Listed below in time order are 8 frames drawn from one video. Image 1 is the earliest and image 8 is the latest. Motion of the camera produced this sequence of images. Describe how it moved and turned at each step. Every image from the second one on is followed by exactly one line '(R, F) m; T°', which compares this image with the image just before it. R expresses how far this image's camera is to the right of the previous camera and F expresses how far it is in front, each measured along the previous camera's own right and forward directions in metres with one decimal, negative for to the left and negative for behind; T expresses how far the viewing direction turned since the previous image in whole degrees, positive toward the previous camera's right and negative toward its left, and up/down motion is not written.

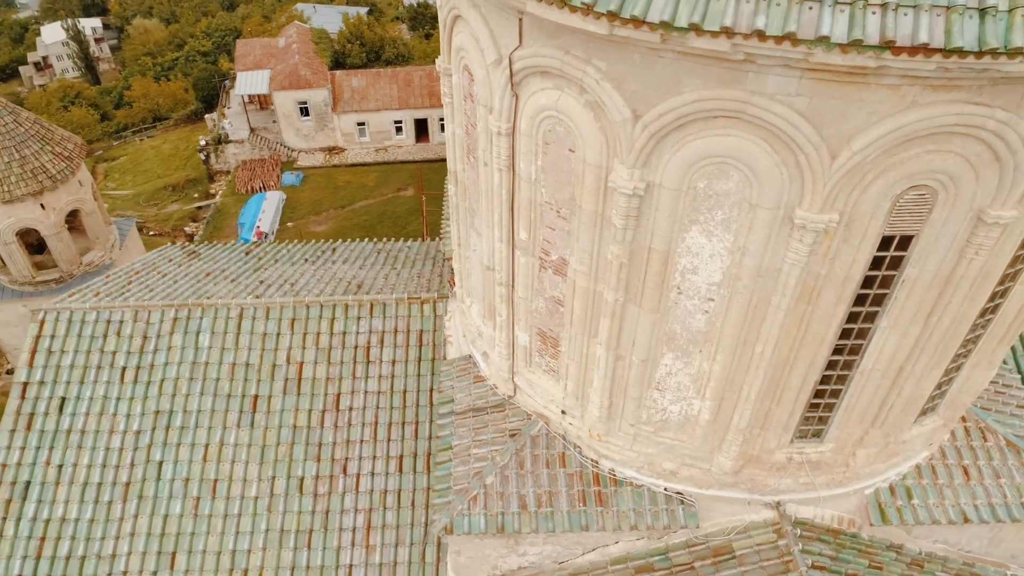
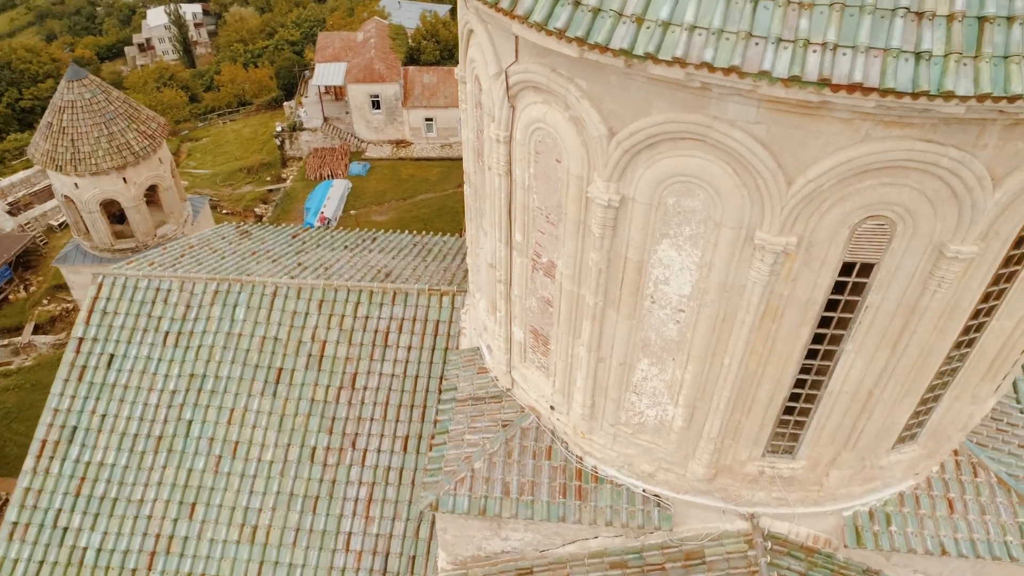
(+0.8, -0.4) m; -5°
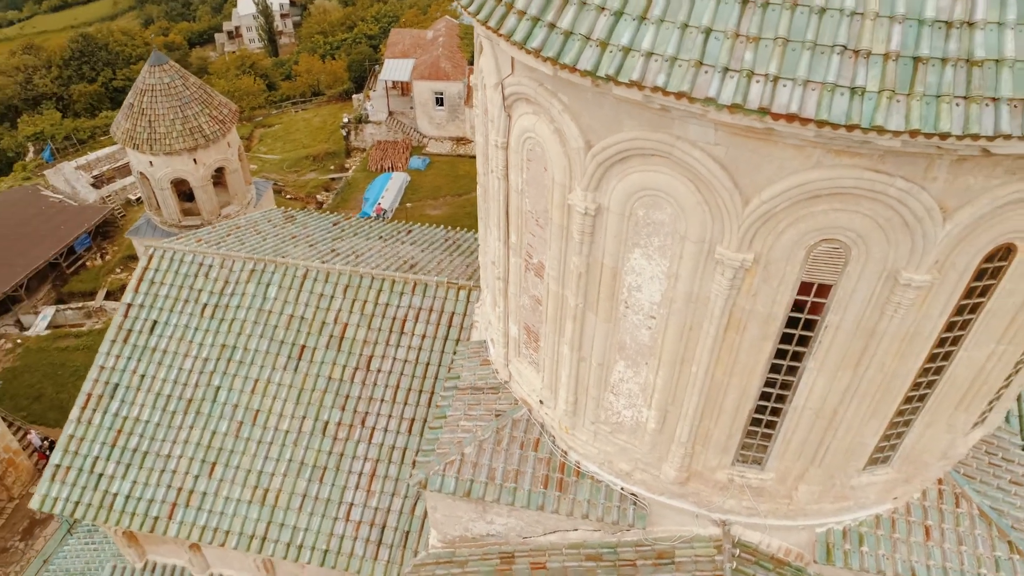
(+0.8, -0.5) m; -5°
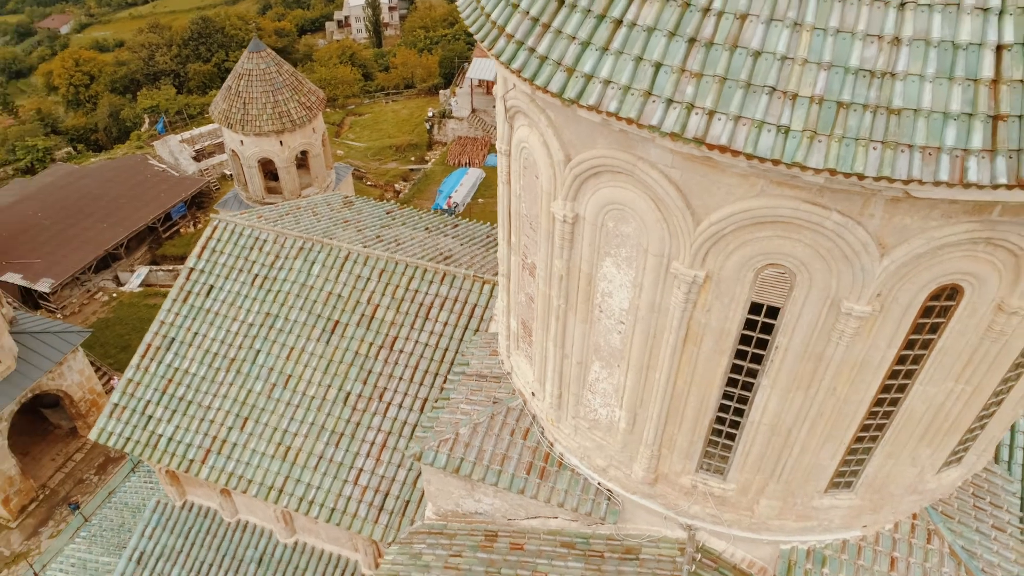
(+1.1, -0.6) m; -6°
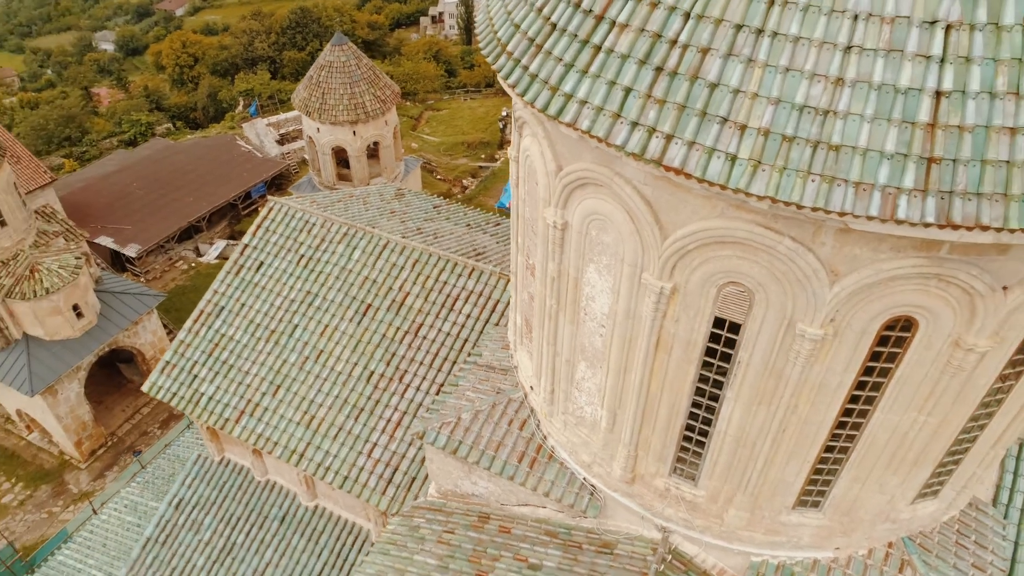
(+0.9, -0.5) m; -6°
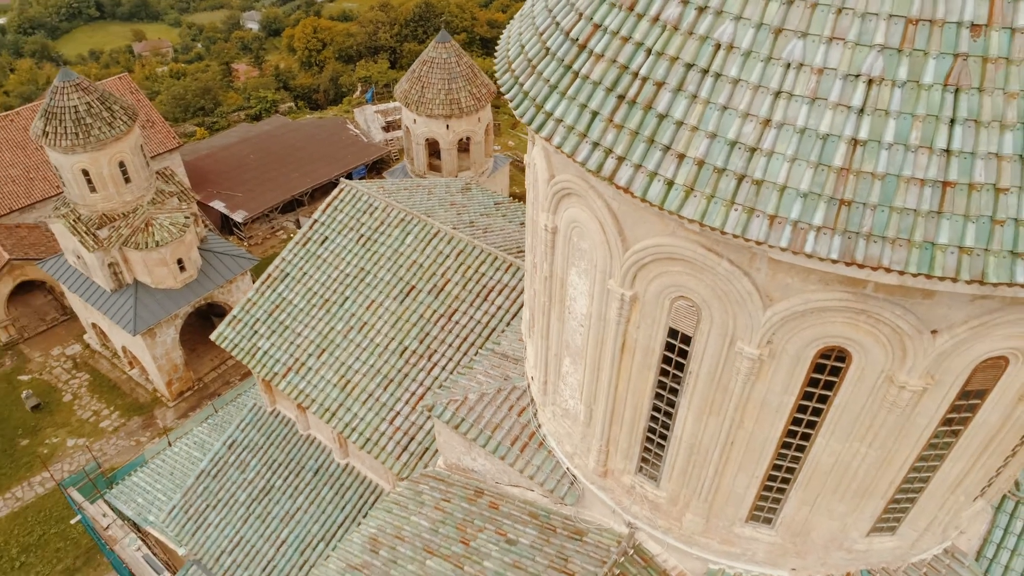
(+1.3, -0.7) m; -8°
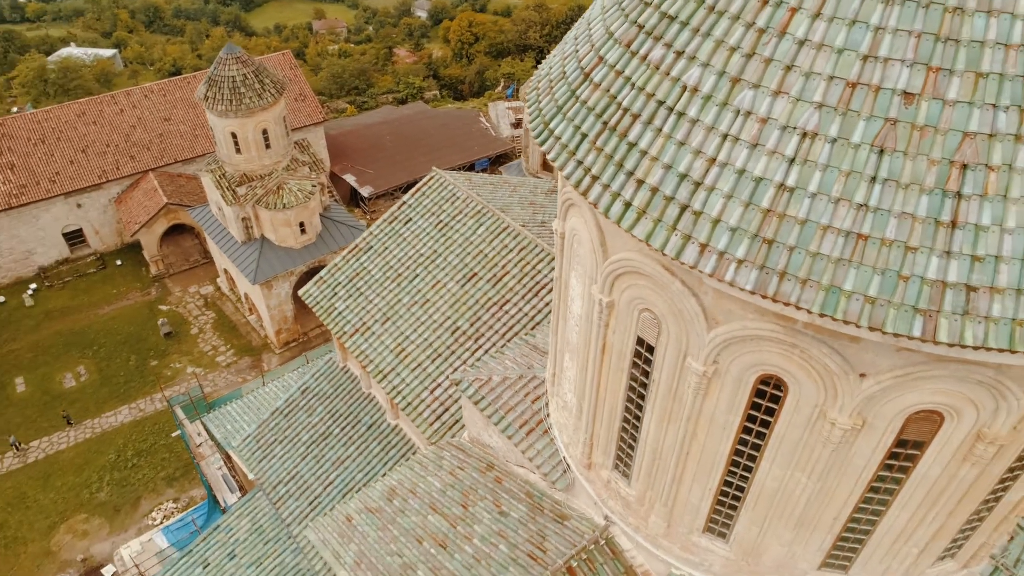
(+1.6, -0.9) m; -10°
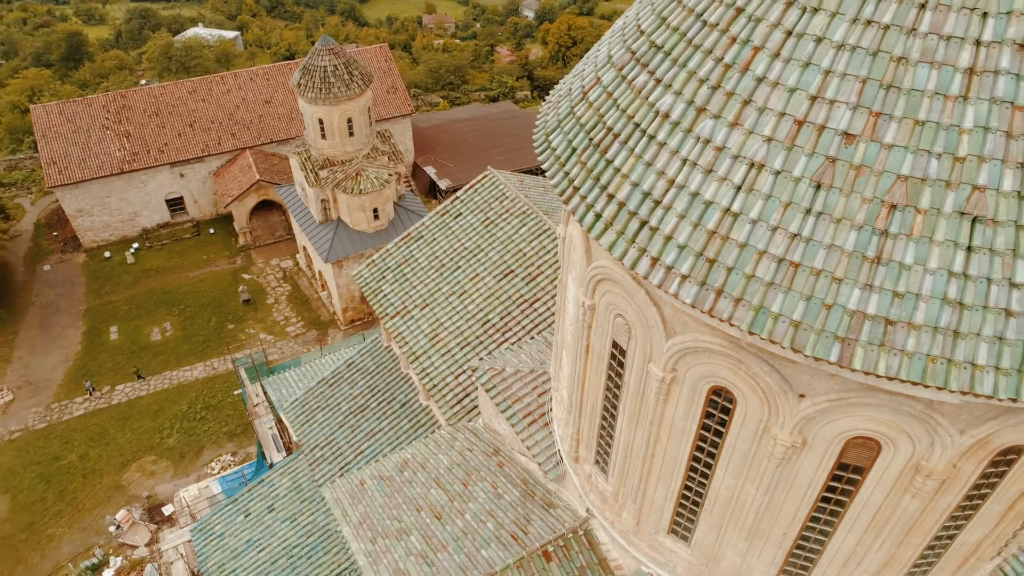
(+1.2, -0.7) m; -7°
